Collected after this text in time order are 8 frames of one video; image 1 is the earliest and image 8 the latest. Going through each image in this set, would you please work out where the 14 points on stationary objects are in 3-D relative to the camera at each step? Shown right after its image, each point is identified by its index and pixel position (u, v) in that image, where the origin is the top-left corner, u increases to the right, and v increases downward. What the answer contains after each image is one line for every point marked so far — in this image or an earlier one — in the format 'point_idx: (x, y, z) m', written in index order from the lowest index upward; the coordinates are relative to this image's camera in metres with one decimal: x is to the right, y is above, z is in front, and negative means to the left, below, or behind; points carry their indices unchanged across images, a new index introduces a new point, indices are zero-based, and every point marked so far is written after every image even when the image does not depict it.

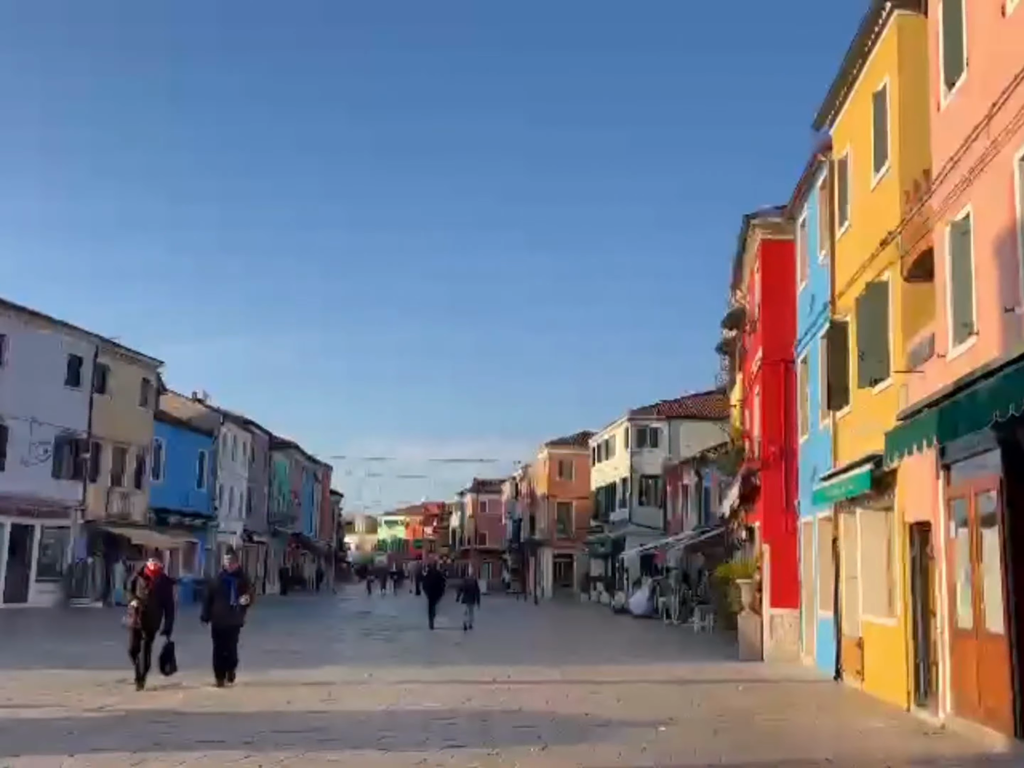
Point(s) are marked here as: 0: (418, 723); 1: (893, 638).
0: (-0.9, -3.6, +11.5) m
1: (+5.1, -3.4, +14.5) m
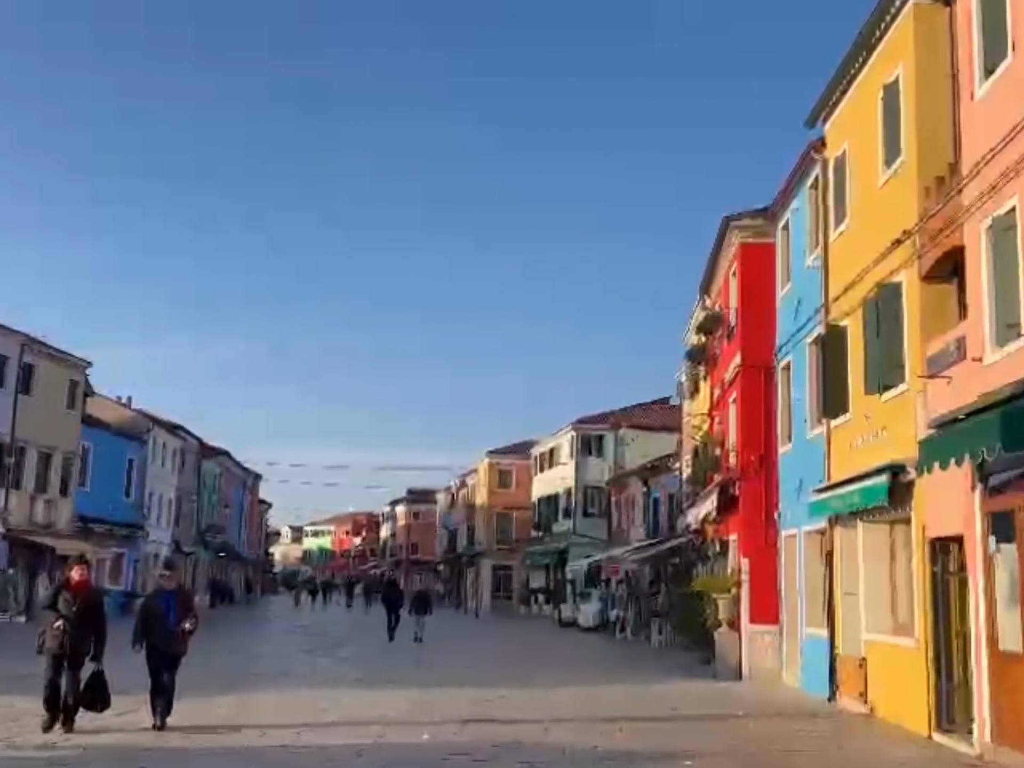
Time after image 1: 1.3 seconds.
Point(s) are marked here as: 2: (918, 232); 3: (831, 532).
0: (-0.8, -3.6, +10.3) m
1: (+5.0, -3.5, +13.7) m
2: (+5.1, +1.9, +13.7) m
3: (+5.0, -2.4, +17.1) m
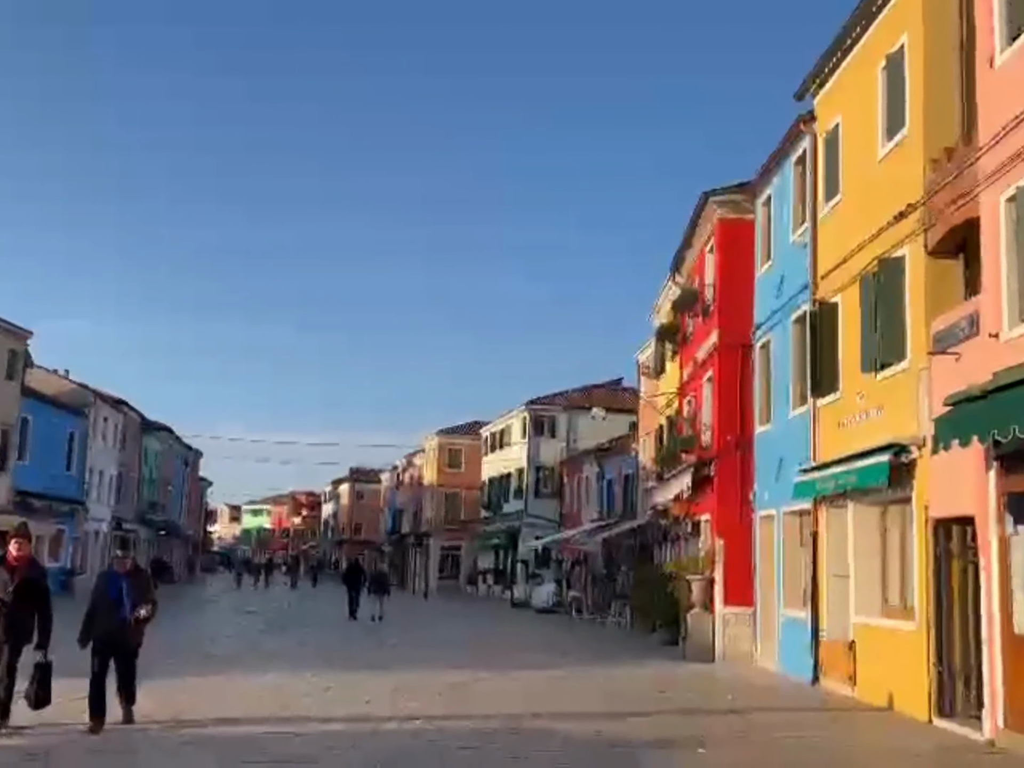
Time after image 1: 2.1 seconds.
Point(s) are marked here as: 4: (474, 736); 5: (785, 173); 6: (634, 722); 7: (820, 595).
0: (-0.8, -3.3, +9.7) m
1: (+4.8, -3.2, +13.4) m
2: (+5.1, +2.2, +13.3) m
3: (+4.7, -2.0, +16.8) m
4: (-0.3, -3.4, +10.4) m
5: (+5.0, +3.9, +19.8) m
6: (+1.4, -3.7, +11.6) m
7: (+4.7, -3.2, +16.6) m
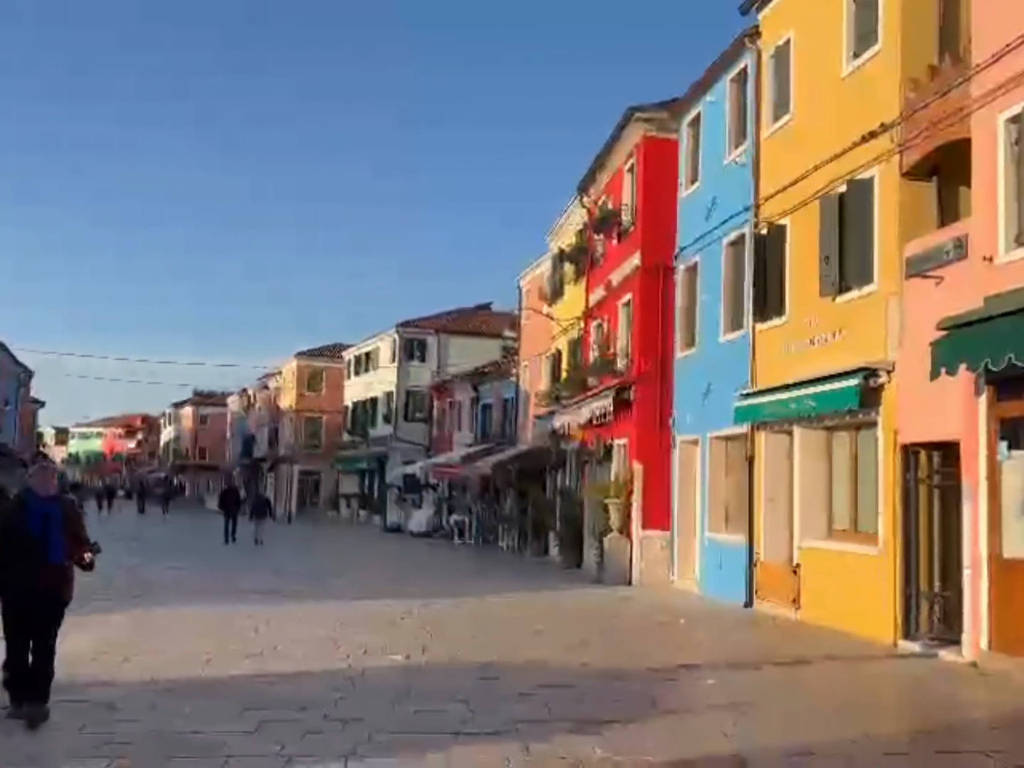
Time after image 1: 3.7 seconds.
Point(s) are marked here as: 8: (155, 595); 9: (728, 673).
0: (-0.7, -2.5, +9.0) m
1: (+4.3, -2.2, +13.4) m
2: (+4.7, +3.1, +13.0) m
3: (+3.7, -0.9, +16.7) m
4: (-0.3, -2.6, +9.7) m
5: (+3.7, +5.2, +19.3) m
6: (+1.1, -2.9, +11.2) m
7: (+3.7, -2.1, +16.6) m
8: (-6.6, -3.9, +19.9) m
9: (+2.1, -2.8, +10.5) m
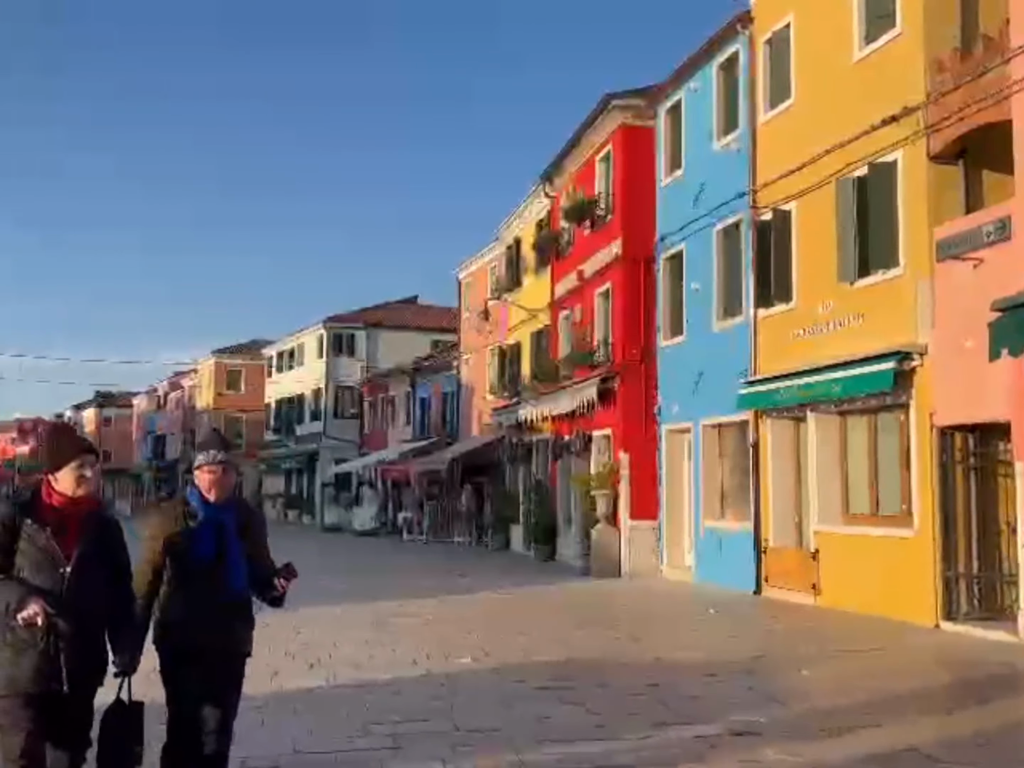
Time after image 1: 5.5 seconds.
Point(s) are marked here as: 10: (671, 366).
0: (+0.1, -2.4, +8.5) m
1: (+4.7, -2.0, +13.5) m
2: (+5.0, +3.3, +13.0) m
3: (+3.8, -0.7, +16.7) m
4: (+0.4, -2.5, +9.3) m
5: (+3.4, +5.5, +19.2) m
6: (+1.7, -2.7, +11.0) m
7: (+3.8, -1.9, +16.5) m
8: (-6.8, -3.8, +18.9) m
9: (+2.8, -2.7, +10.3) m
10: (+2.9, +0.3, +19.9) m
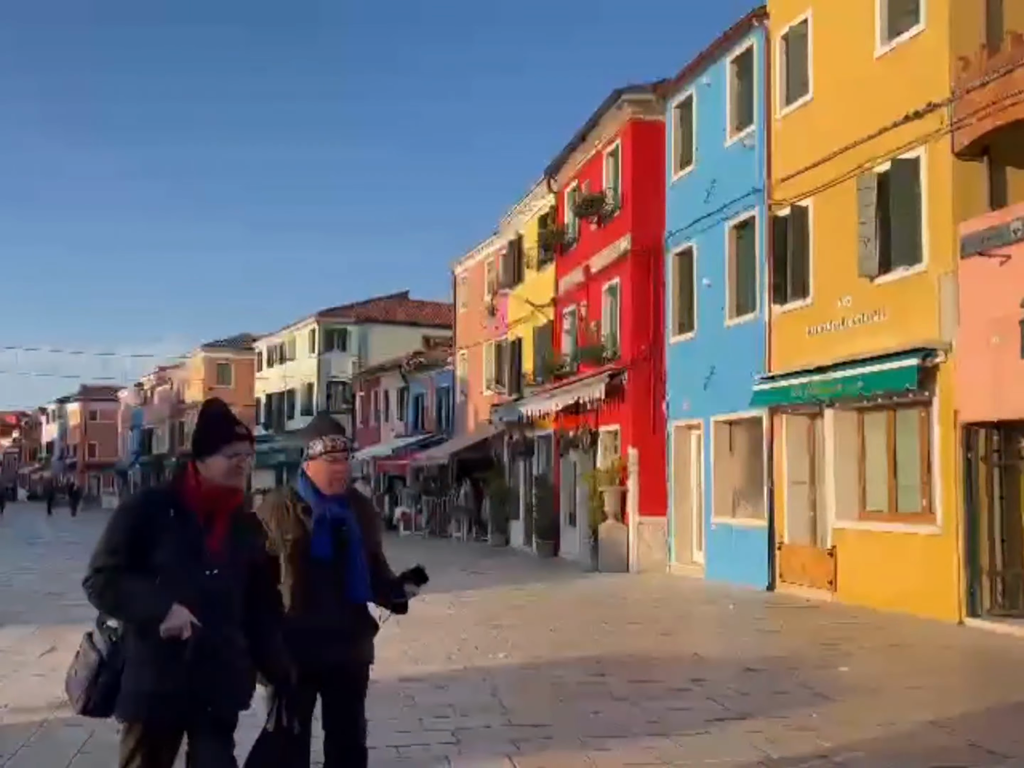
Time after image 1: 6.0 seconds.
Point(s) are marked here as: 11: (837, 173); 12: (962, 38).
0: (+0.5, -2.4, +8.5) m
1: (+5.0, -2.0, +13.5) m
2: (+5.3, +3.4, +13.0) m
3: (+4.0, -0.6, +16.6) m
4: (+0.7, -2.5, +9.3) m
5: (+3.6, +5.5, +19.1) m
6: (+2.0, -2.7, +10.9) m
7: (+4.1, -1.8, +16.5) m
8: (-6.6, -3.7, +18.7) m
9: (+3.1, -2.6, +10.3) m
10: (+3.1, +0.4, +19.9) m
11: (+4.6, +3.0, +15.3) m
12: (+5.5, +4.2, +13.2) m
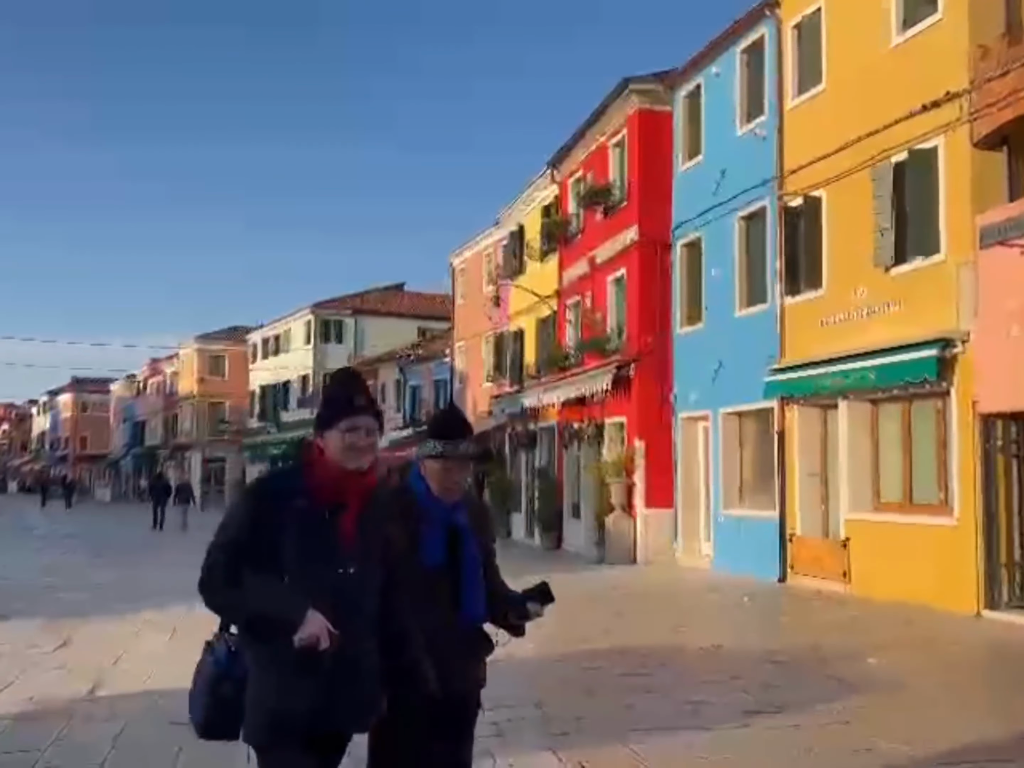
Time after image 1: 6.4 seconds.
0: (+0.7, -2.3, +8.4) m
1: (+5.1, -1.9, +13.4) m
2: (+5.5, +3.5, +13.0) m
3: (+4.2, -0.5, +16.6) m
4: (+1.0, -2.4, +9.2) m
5: (+3.8, +5.7, +19.0) m
6: (+2.2, -2.6, +10.8) m
7: (+4.2, -1.7, +16.4) m
8: (-6.5, -3.5, +18.5) m
9: (+3.3, -2.5, +10.2) m
10: (+3.2, +0.6, +19.8) m
11: (+4.8, +3.1, +15.2) m
12: (+5.7, +4.3, +13.1) m
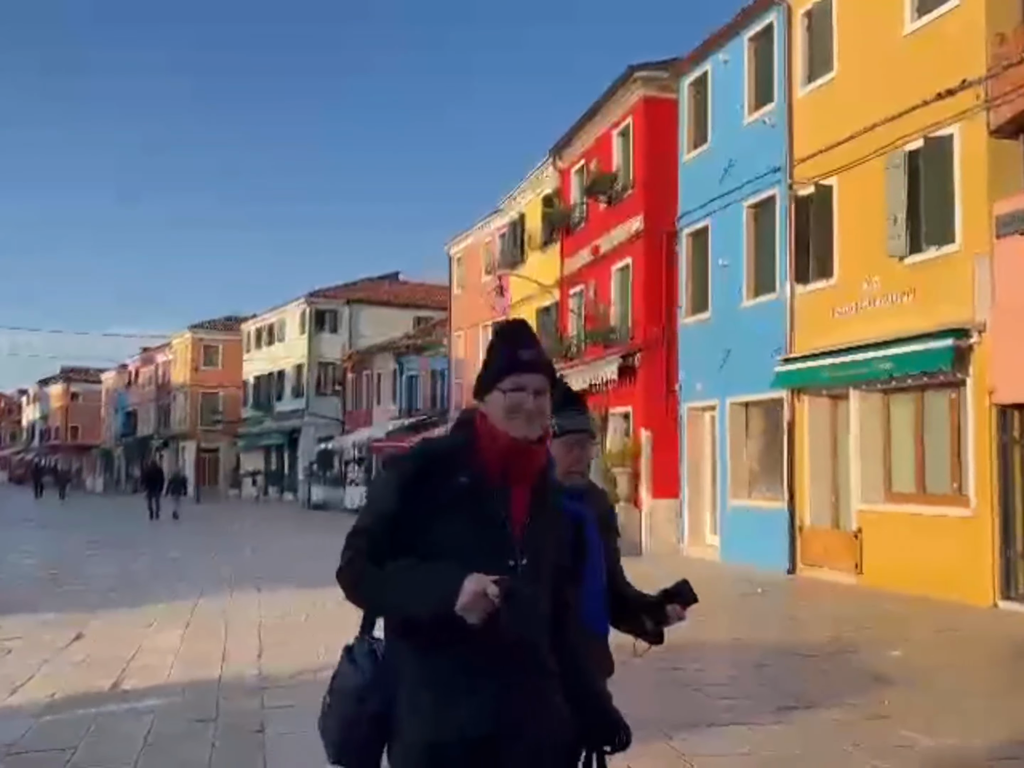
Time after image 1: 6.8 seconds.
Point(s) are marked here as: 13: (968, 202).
0: (+0.9, -2.2, +8.3) m
1: (+5.3, -1.8, +13.3) m
2: (+5.7, +3.6, +12.8) m
3: (+4.3, -0.3, +16.5) m
4: (+1.2, -2.3, +9.1) m
5: (+3.9, +5.8, +18.8) m
6: (+2.4, -2.5, +10.8) m
7: (+4.3, -1.5, +16.4) m
8: (-6.3, -3.4, +18.4) m
9: (+3.5, -2.4, +10.1) m
10: (+3.3, +0.7, +19.7) m
11: (+4.9, +3.2, +15.1) m
12: (+5.8, +4.4, +12.9) m
13: (+5.5, +2.2, +13.1) m
